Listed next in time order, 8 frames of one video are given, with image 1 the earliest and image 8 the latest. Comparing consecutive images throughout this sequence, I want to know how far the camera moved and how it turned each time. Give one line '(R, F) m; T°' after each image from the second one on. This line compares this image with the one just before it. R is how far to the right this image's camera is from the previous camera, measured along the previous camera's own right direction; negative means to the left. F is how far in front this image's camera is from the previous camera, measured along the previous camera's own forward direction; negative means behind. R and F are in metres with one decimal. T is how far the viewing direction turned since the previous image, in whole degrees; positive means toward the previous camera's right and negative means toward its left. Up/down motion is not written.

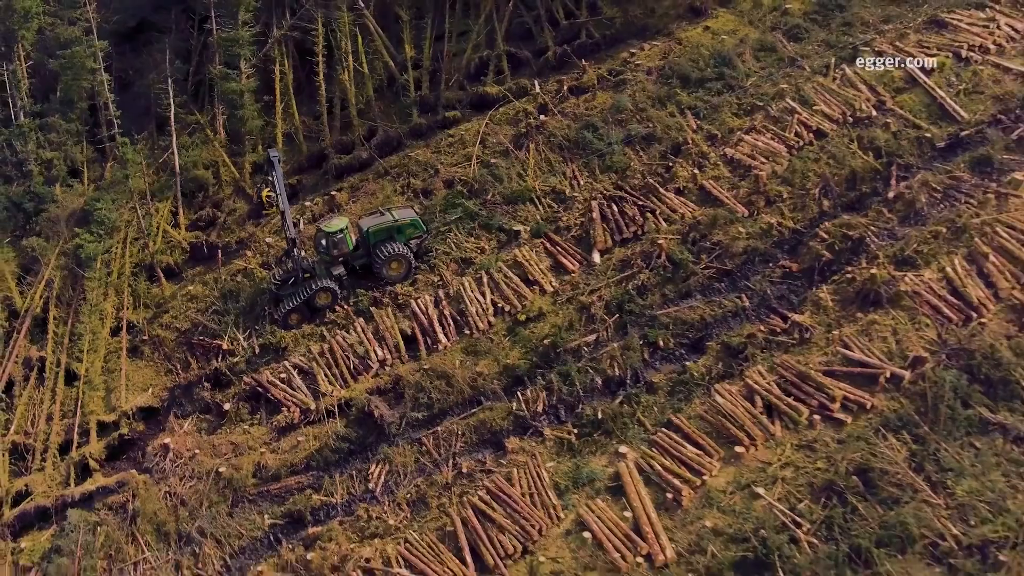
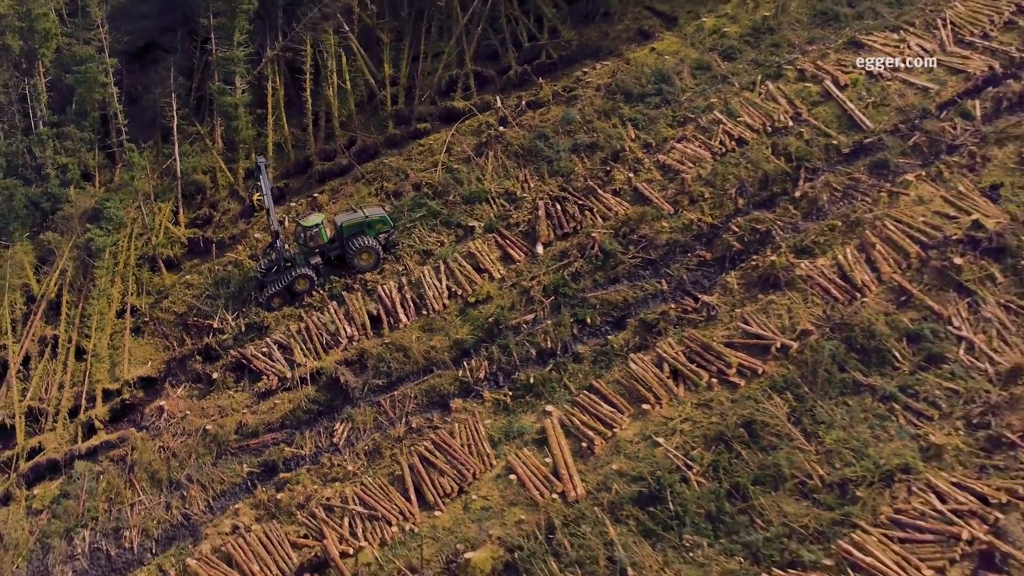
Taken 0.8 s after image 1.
(+0.8, -1.9) m; -1°
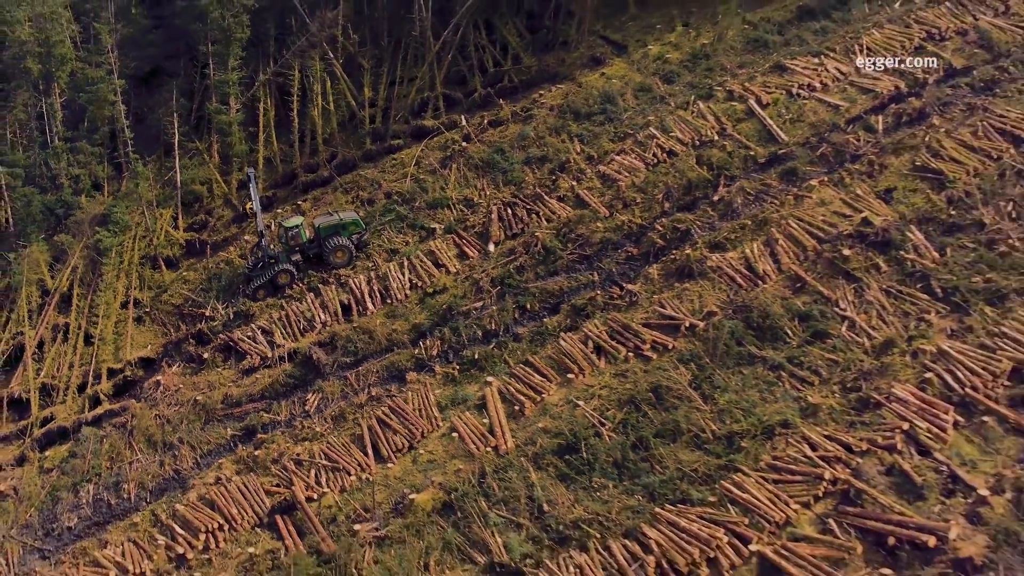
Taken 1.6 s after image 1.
(+0.8, -2.1) m; -1°
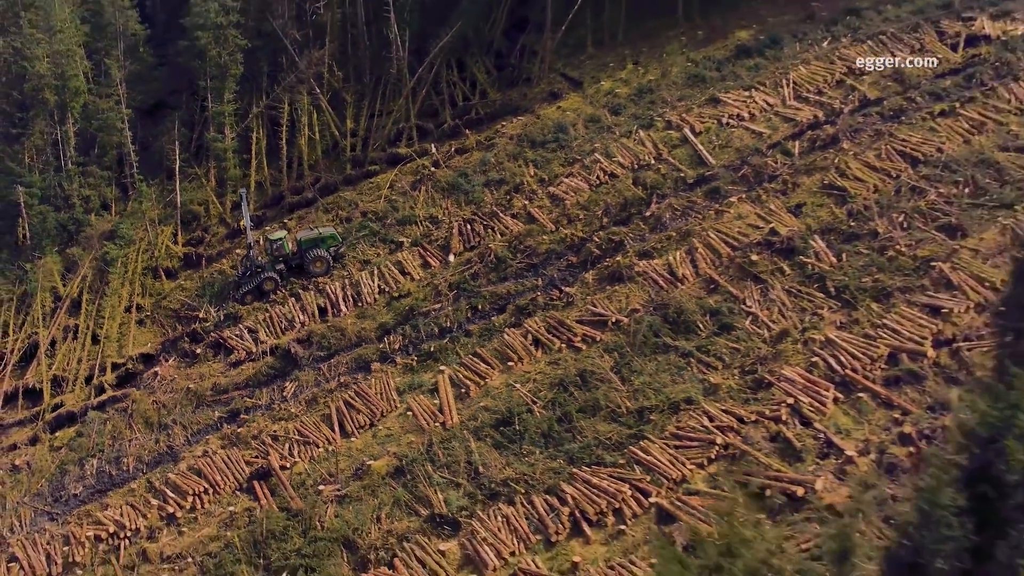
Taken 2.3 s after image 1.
(+0.9, -2.3) m; -1°
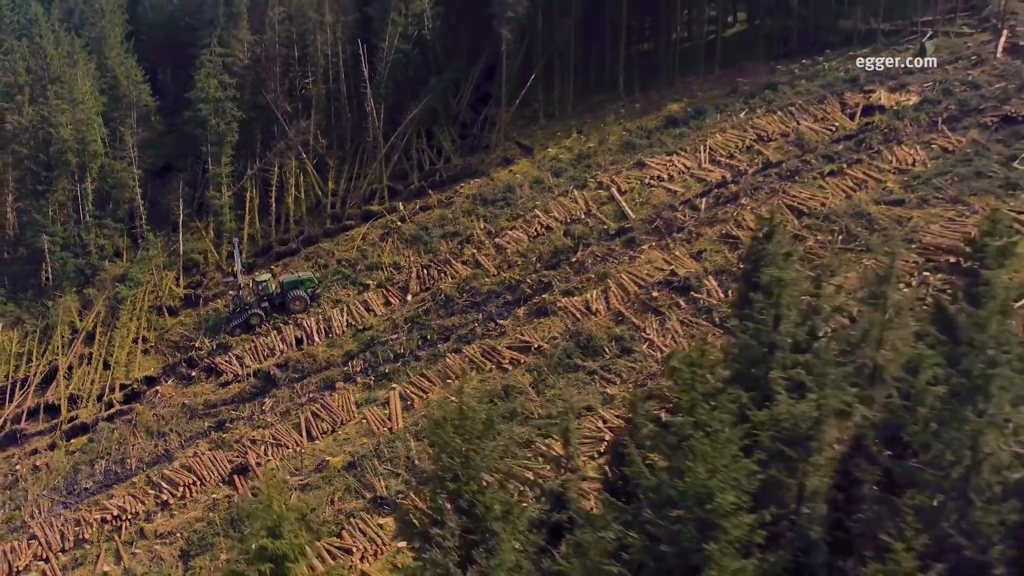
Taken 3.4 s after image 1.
(+1.2, -3.5) m; -1°
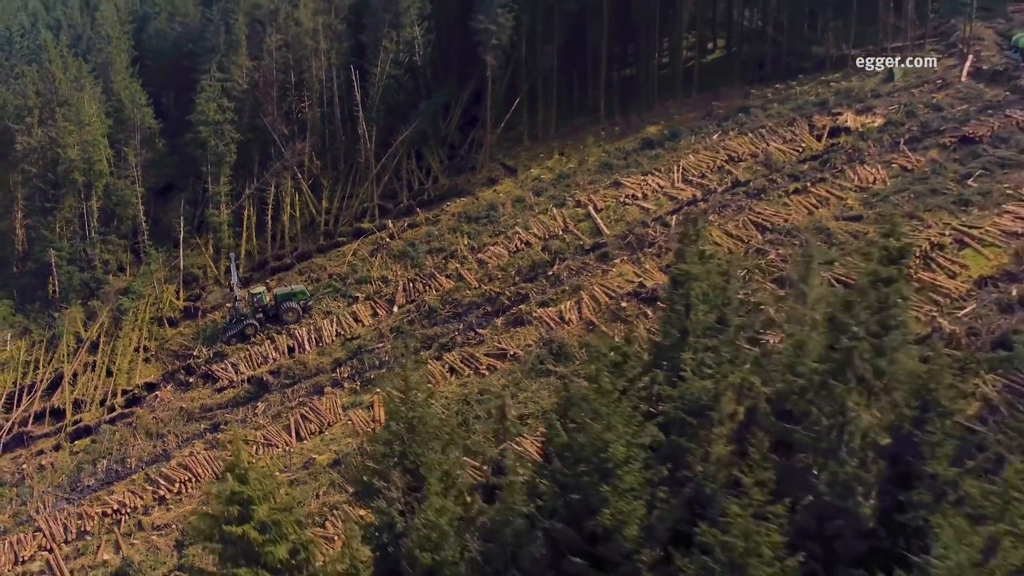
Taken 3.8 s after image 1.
(+0.5, -1.3) m; 0°
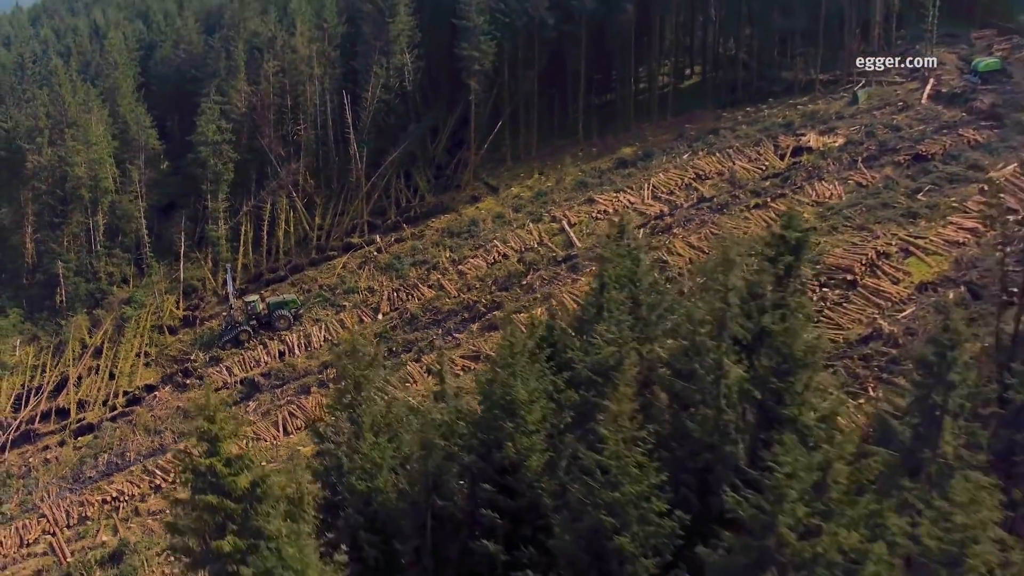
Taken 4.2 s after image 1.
(+0.7, -1.6) m; -1°
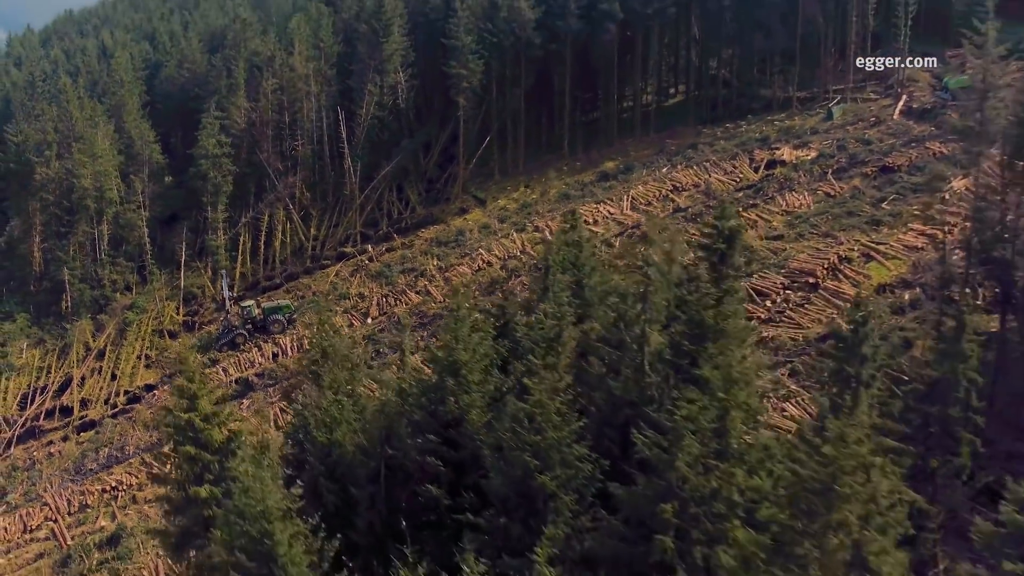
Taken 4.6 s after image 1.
(+0.6, -1.3) m; -1°
